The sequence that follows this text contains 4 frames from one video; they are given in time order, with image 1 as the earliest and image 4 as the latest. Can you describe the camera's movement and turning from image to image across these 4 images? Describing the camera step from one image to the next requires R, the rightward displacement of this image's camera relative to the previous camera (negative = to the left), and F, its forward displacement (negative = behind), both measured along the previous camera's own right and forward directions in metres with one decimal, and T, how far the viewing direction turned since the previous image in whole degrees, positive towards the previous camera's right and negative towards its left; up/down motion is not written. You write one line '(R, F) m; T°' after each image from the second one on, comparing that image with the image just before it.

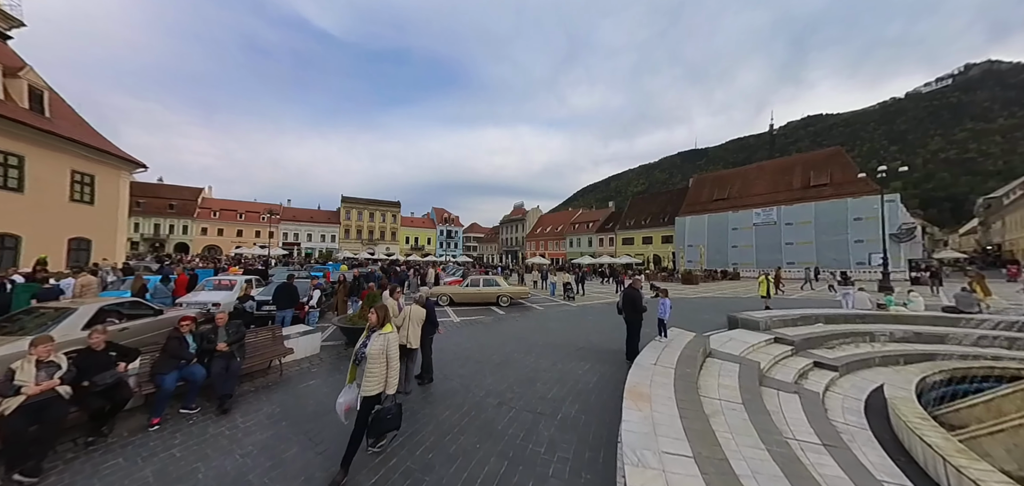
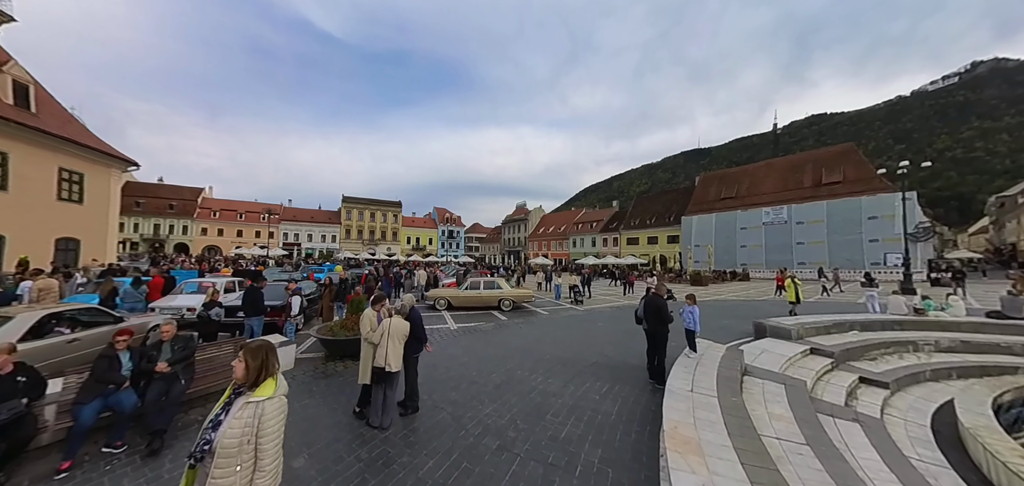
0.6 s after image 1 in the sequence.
(0.0, +1.0) m; 0°
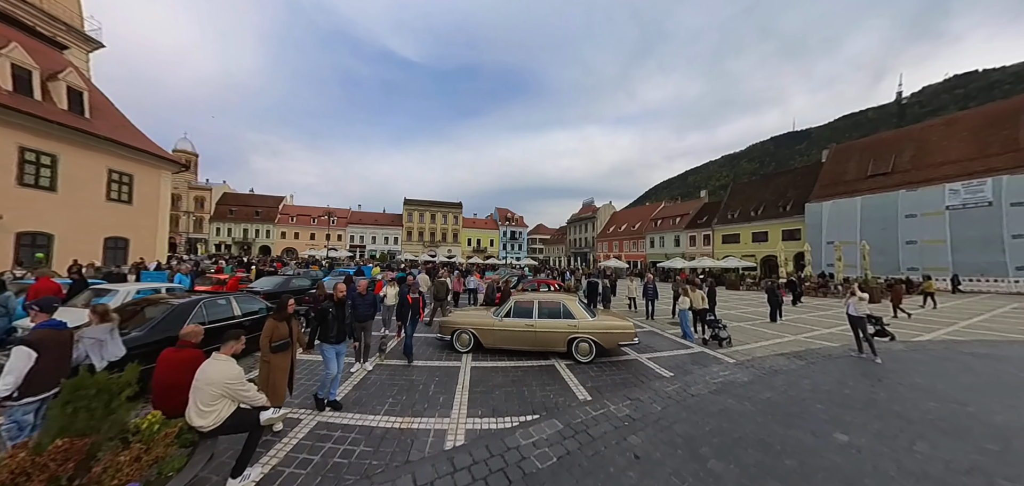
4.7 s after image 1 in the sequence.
(-0.4, +6.1) m; -11°
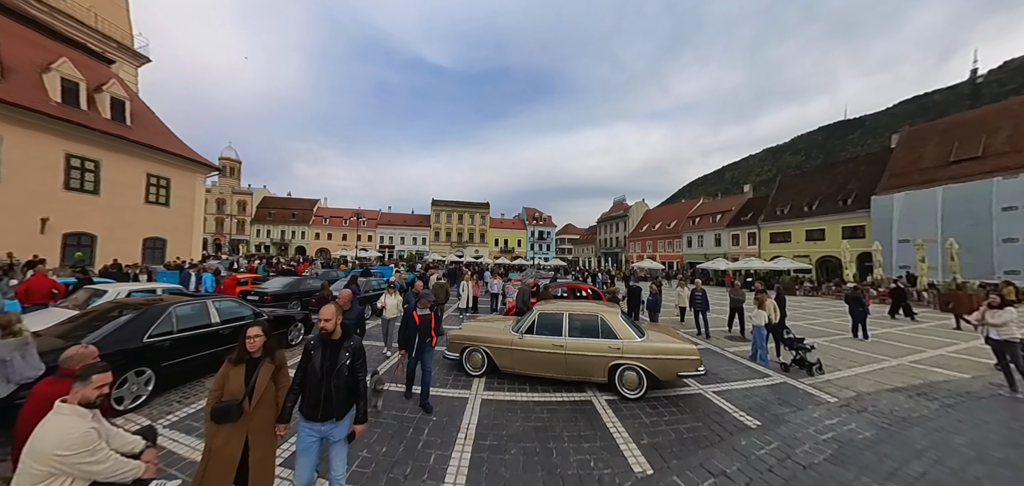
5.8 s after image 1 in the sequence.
(+0.1, +1.5) m; -5°
